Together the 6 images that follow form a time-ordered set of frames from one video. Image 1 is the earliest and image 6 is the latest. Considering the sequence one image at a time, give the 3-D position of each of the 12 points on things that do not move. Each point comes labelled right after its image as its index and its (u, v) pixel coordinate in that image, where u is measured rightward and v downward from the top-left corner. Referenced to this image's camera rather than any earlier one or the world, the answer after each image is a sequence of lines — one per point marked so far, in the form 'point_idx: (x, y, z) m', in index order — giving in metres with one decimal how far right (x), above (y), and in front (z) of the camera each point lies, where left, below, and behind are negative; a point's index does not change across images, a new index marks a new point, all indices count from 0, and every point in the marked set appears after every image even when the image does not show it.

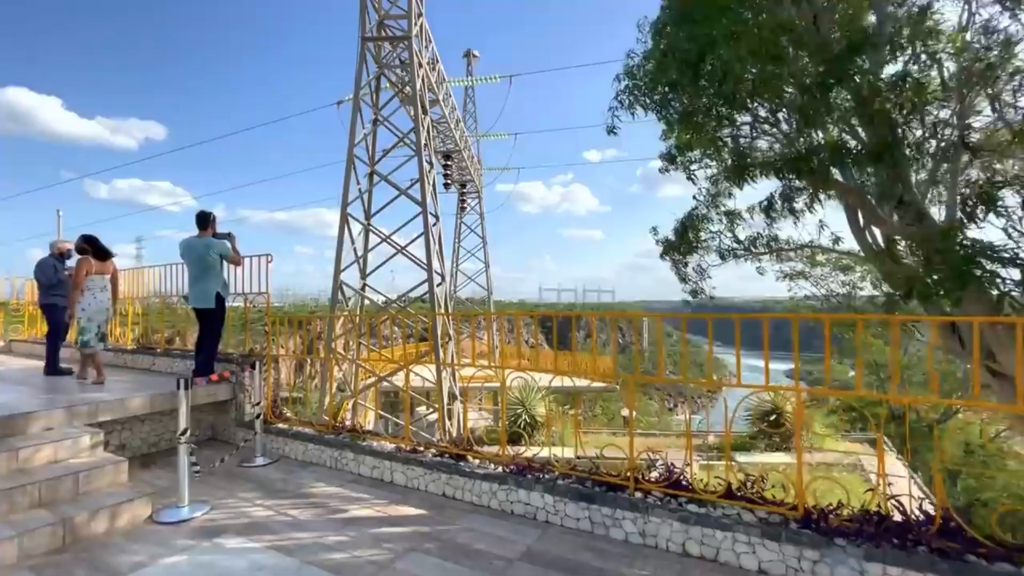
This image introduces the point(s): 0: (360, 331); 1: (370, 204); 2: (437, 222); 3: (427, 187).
0: (-2.8, -0.8, +8.8) m
1: (-2.8, +1.7, +9.5) m
2: (-1.7, +1.5, +10.8) m
3: (-1.8, +2.2, +10.2) m
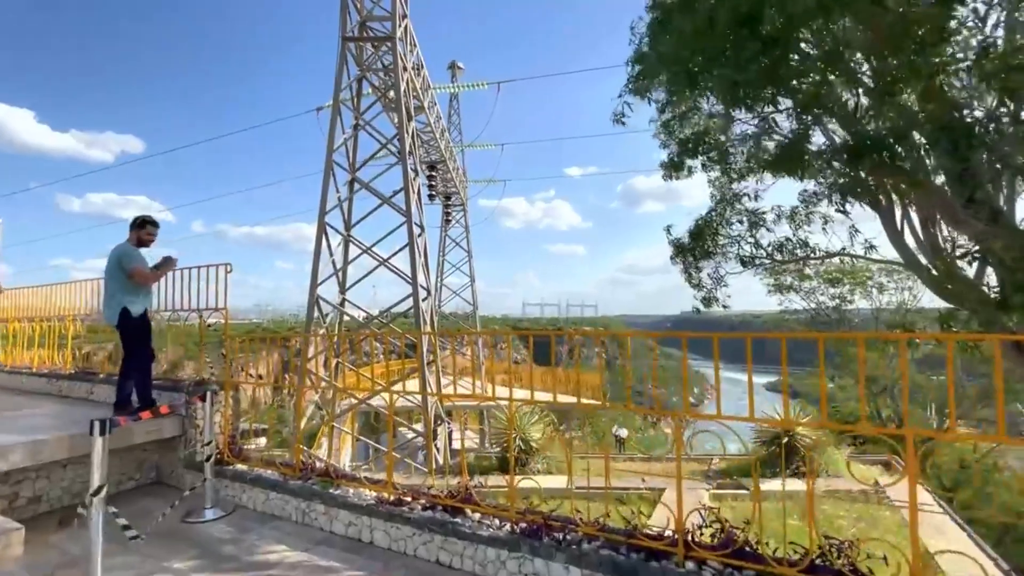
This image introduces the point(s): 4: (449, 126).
0: (-2.9, -1.0, +8.1) m
1: (-3.0, +1.4, +8.9) m
2: (-1.9, +1.2, +10.3) m
3: (-2.0, +1.9, +9.6) m
4: (-2.0, +5.2, +15.5) m
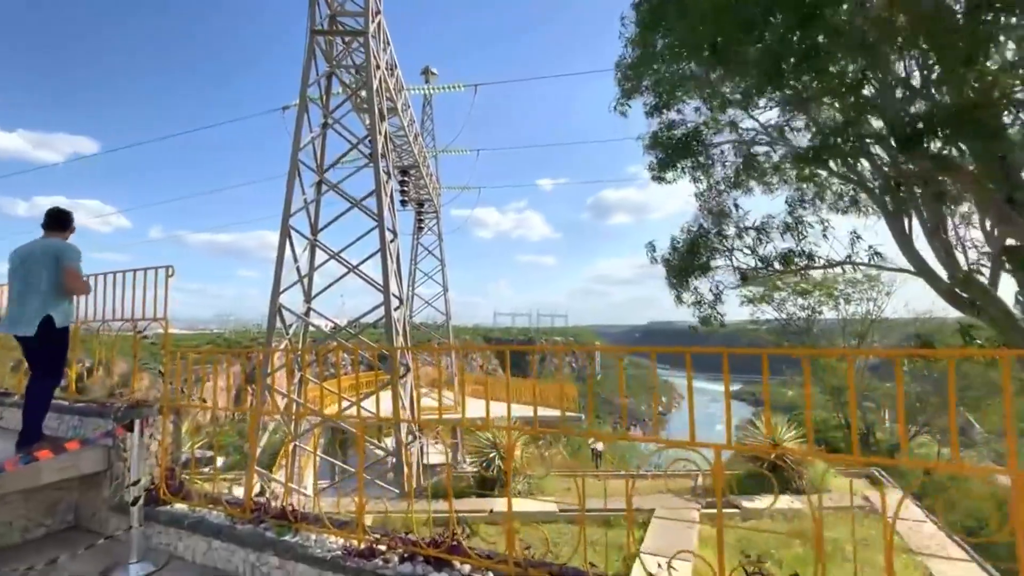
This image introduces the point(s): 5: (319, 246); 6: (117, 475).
0: (-3.3, -1.2, +7.5) m
1: (-3.4, +1.3, +8.4) m
2: (-2.4, +1.0, +9.8) m
3: (-2.4, +1.7, +9.1) m
4: (-2.8, +4.9, +15.1) m
5: (-3.5, +0.7, +8.7) m
6: (-3.1, -1.5, +3.8) m
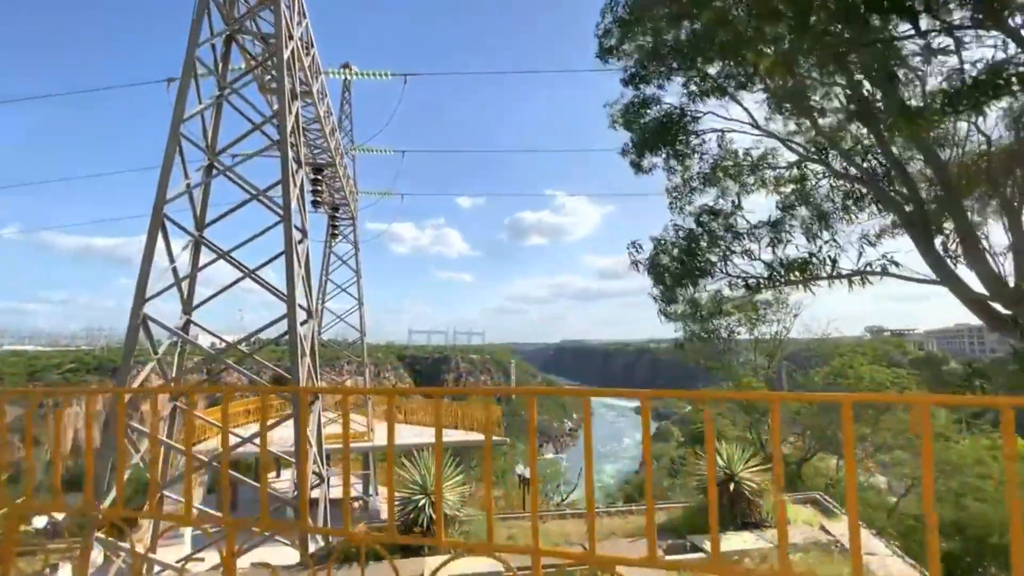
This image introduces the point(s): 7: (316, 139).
0: (-4.1, -1.3, +5.8) m
1: (-4.3, +1.2, +6.8) m
2: (-3.6, +0.8, +8.3) m
3: (-3.5, +1.5, +7.7) m
4: (-4.8, +4.6, +13.6) m
5: (-4.5, +0.6, +7.1) m
6: (-3.3, -1.4, +2.2) m
7: (-4.9, +3.7, +12.0) m
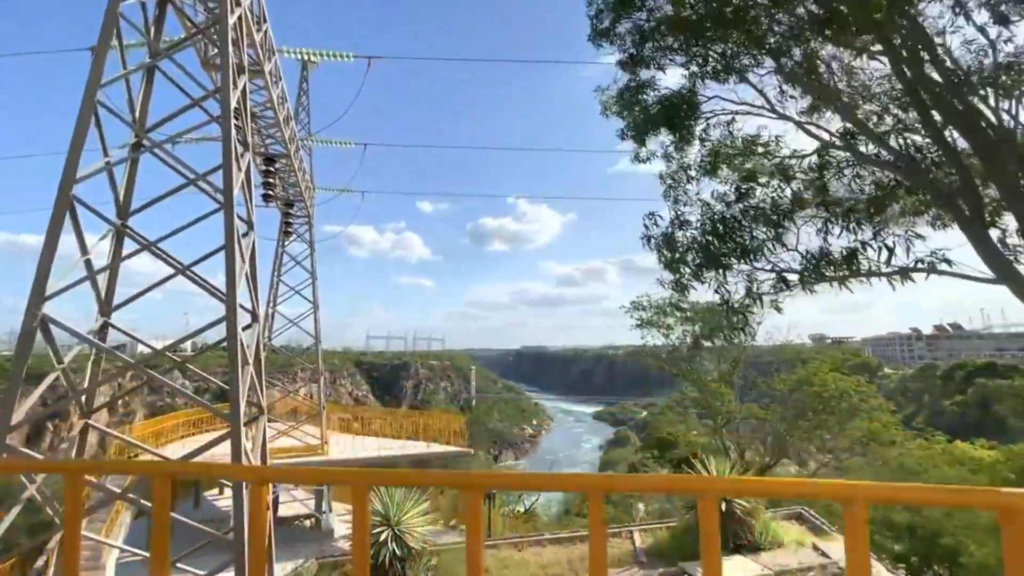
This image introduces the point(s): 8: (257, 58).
0: (-4.3, -1.2, +4.8) m
1: (-4.6, +1.2, +5.8) m
2: (-4.0, +0.8, +7.4) m
3: (-3.9, +1.6, +6.8) m
4: (-5.6, +4.5, +12.6) m
5: (-4.8, +0.7, +6.1) m
6: (-3.2, -1.3, +1.3) m
7: (-5.5, +3.7, +11.0) m
8: (-4.5, +4.0, +8.5) m
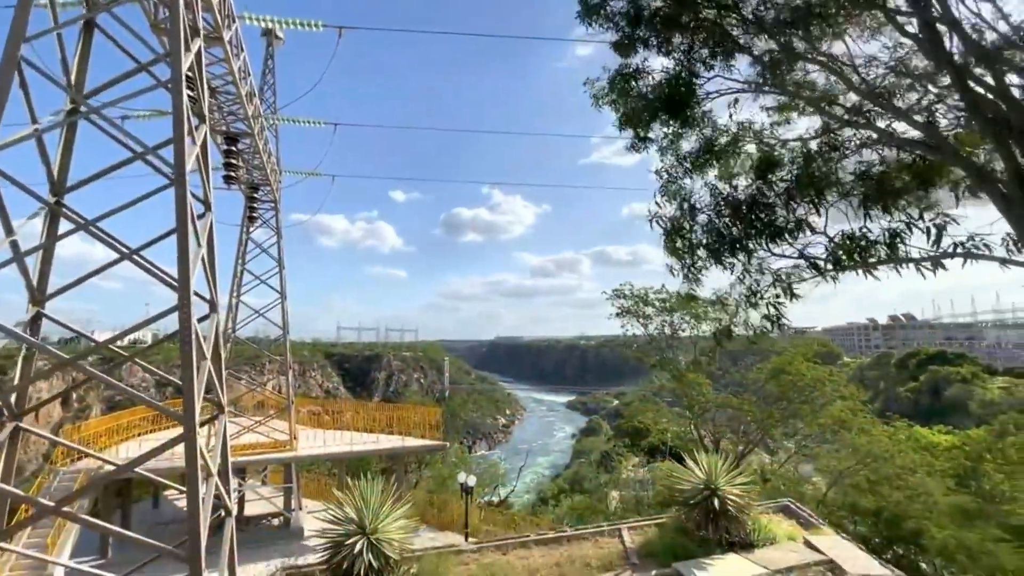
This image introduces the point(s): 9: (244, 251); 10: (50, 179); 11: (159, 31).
0: (-4.5, -1.1, +4.2) m
1: (-4.8, +1.3, +5.1) m
2: (-4.2, +1.0, +6.7) m
3: (-4.1, +1.7, +6.2) m
4: (-6.1, +4.8, +11.8) m
5: (-5.0, +0.8, +5.4) m
6: (-3.2, -1.3, +0.8) m
7: (-6.0, +3.9, +10.2) m
8: (-4.7, +4.2, +7.8) m
9: (-8.5, +1.2, +15.3) m
10: (-5.1, +1.2, +5.4) m
11: (-4.8, +3.5, +6.6) m
